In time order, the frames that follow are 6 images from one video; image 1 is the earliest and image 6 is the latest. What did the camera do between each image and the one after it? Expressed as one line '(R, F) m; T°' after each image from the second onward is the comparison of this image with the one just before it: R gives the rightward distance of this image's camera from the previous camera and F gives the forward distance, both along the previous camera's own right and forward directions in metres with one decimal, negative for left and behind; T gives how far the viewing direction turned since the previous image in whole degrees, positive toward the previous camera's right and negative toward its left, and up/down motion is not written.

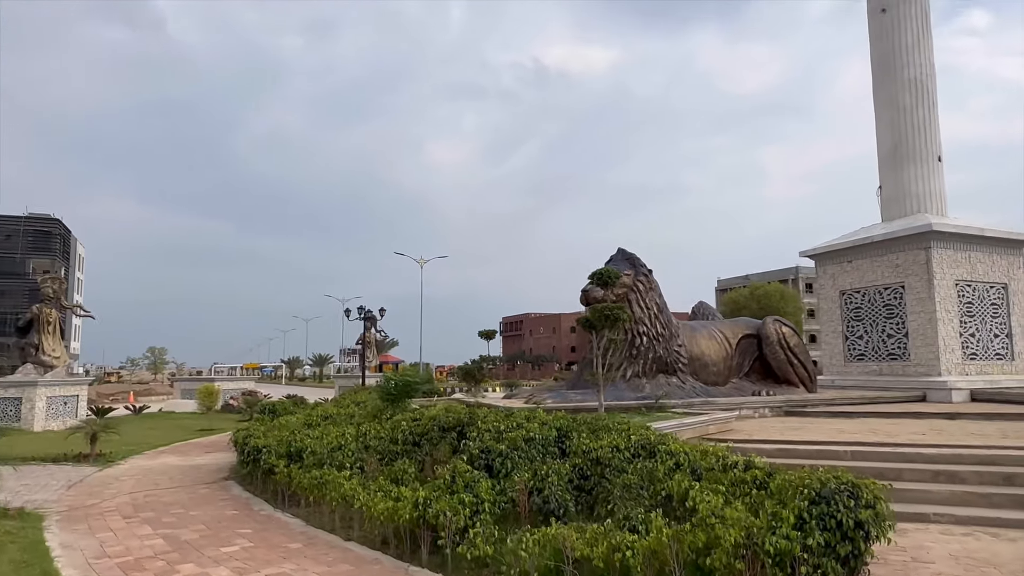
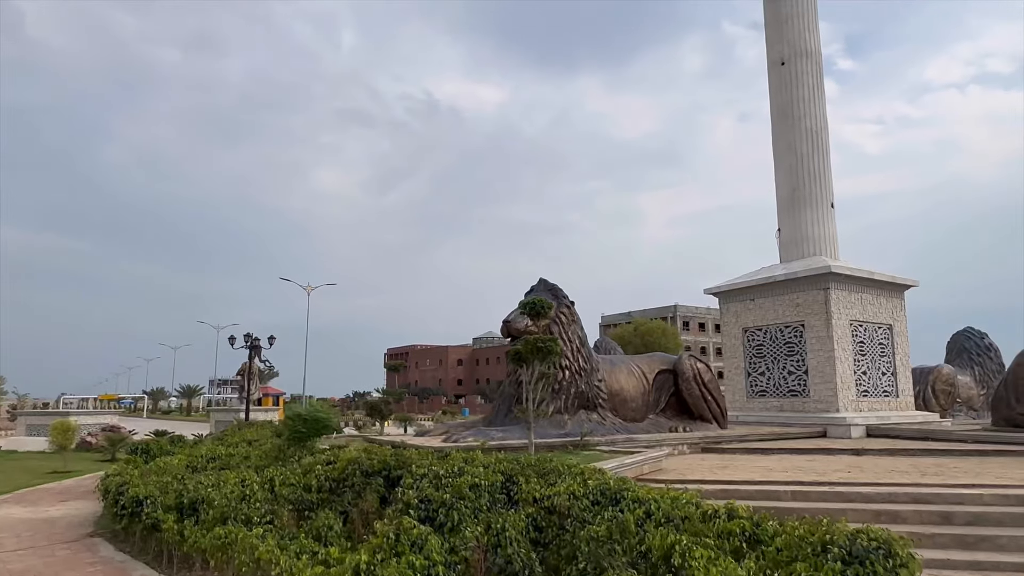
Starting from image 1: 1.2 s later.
(-0.5, +0.6) m; +9°
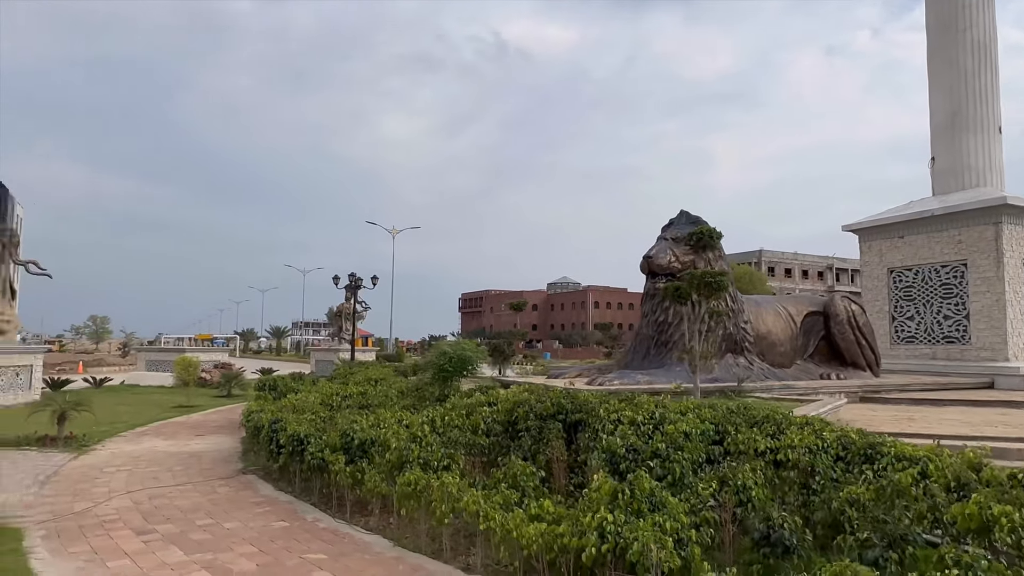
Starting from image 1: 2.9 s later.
(-0.9, +0.7) m; -6°
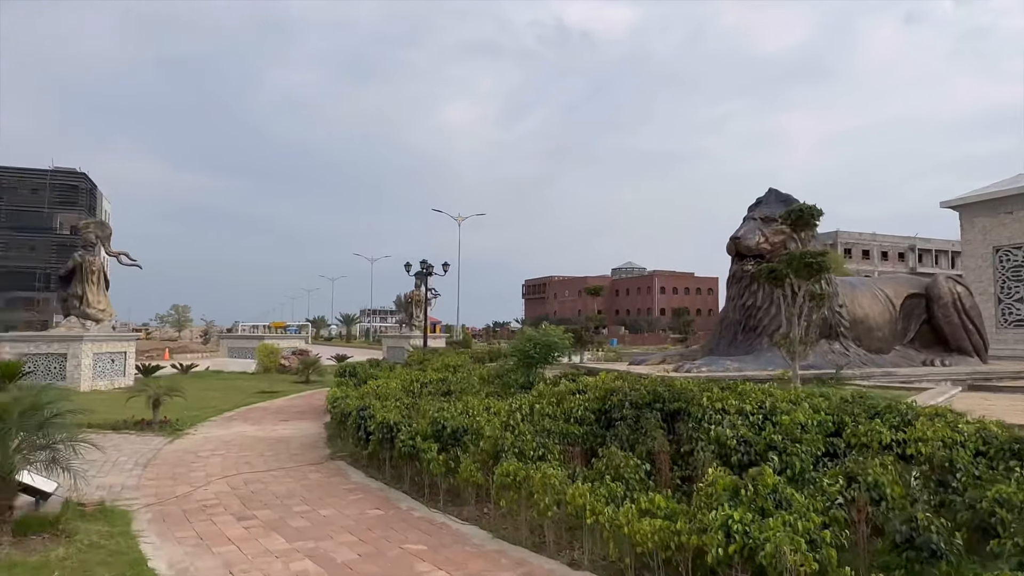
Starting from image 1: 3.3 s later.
(-0.2, +0.2) m; -5°
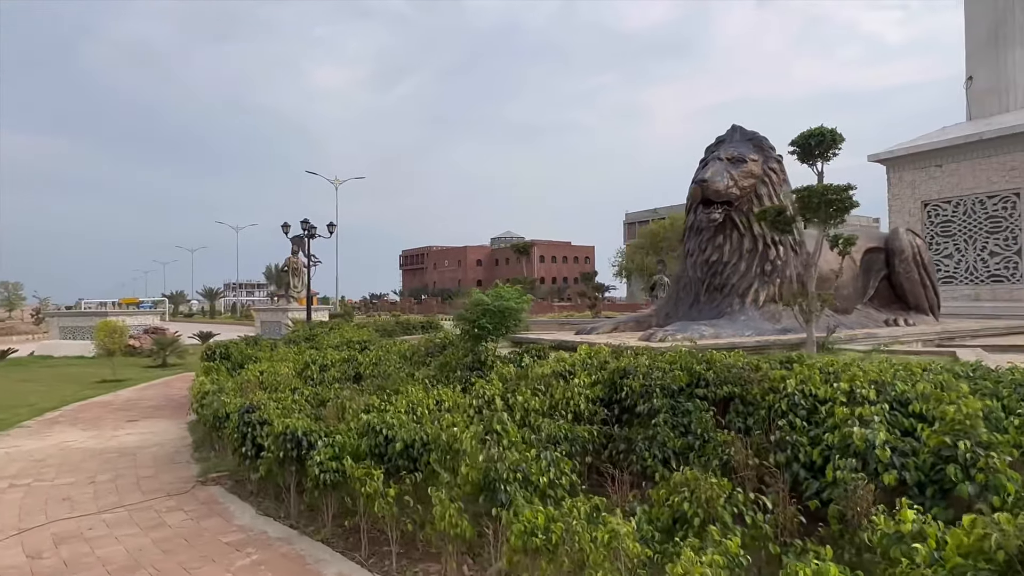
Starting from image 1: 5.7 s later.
(-0.5, +1.8) m; +10°
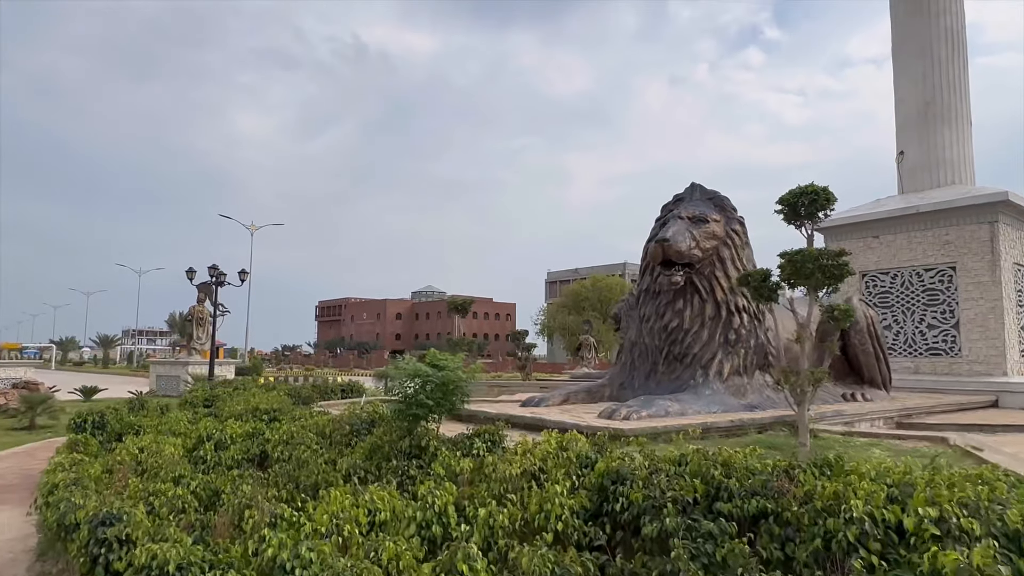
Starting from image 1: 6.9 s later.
(-0.2, +0.9) m; +7°
